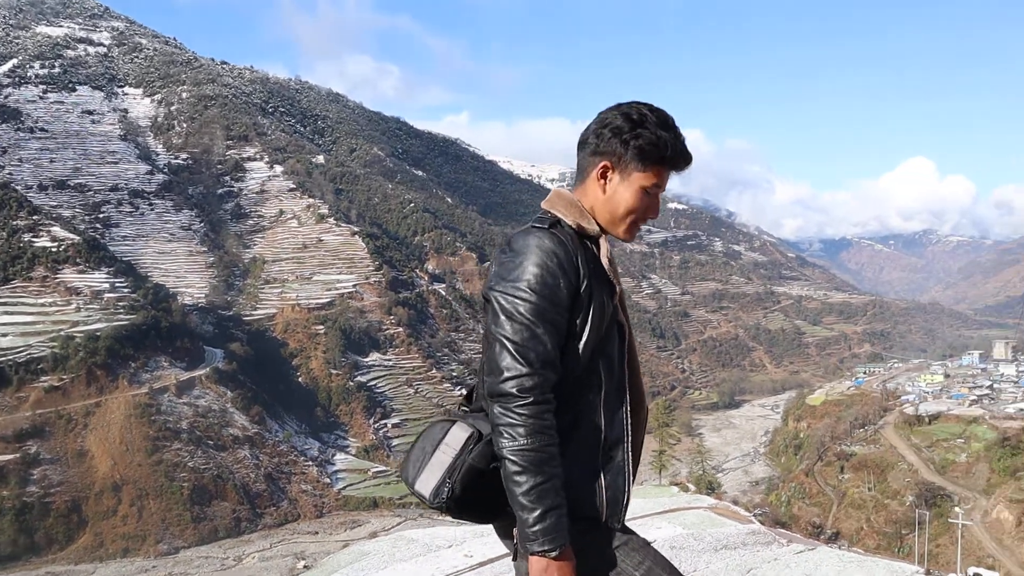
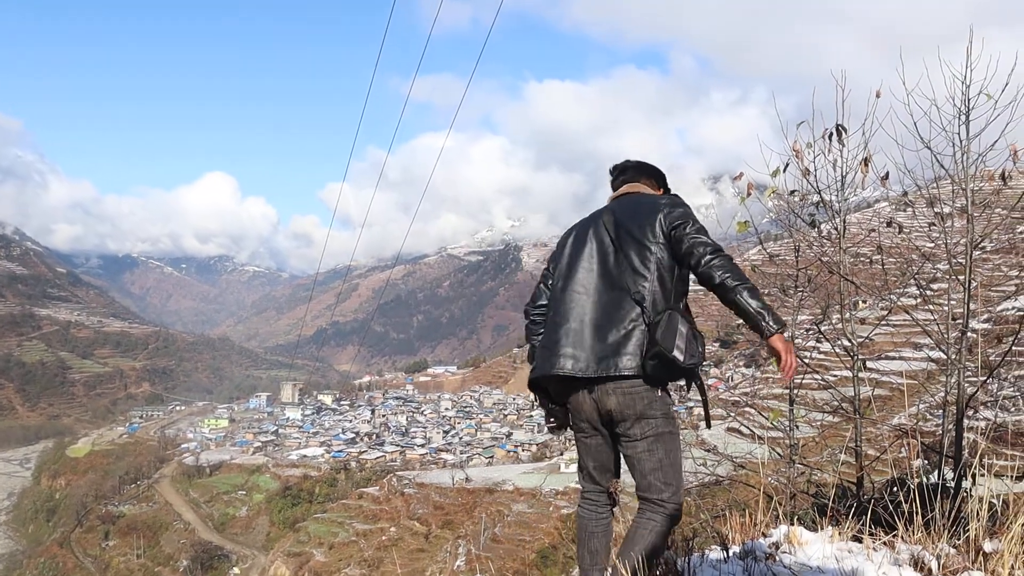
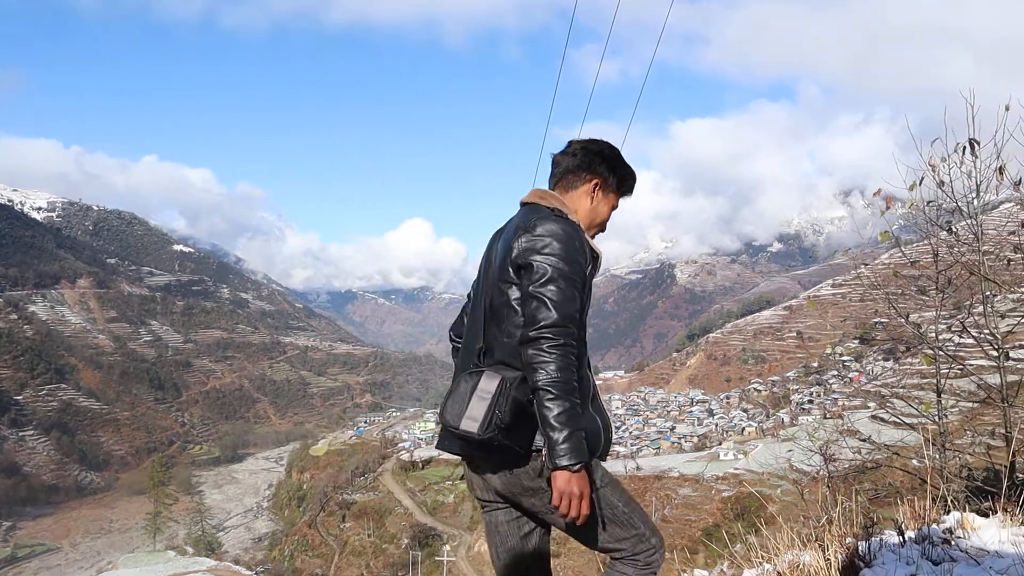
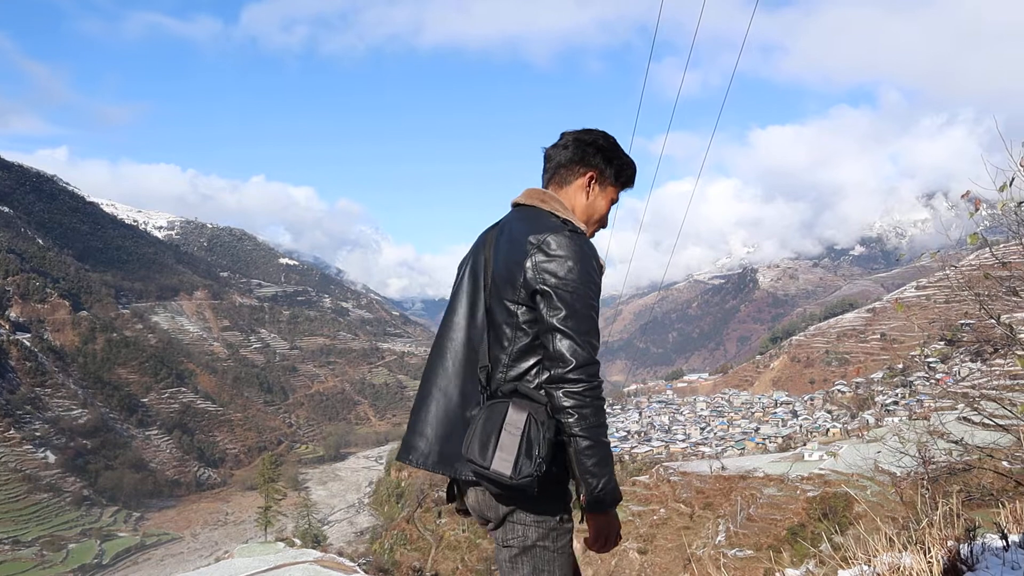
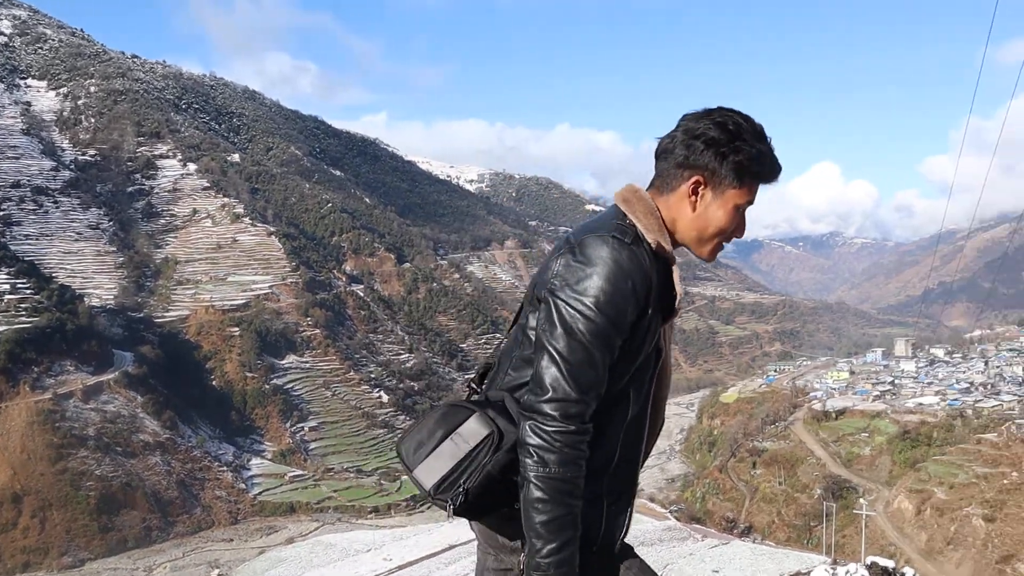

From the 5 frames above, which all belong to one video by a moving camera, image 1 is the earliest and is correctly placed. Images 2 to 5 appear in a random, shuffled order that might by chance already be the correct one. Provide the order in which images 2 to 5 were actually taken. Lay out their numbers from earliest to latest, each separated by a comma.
5, 4, 3, 2
